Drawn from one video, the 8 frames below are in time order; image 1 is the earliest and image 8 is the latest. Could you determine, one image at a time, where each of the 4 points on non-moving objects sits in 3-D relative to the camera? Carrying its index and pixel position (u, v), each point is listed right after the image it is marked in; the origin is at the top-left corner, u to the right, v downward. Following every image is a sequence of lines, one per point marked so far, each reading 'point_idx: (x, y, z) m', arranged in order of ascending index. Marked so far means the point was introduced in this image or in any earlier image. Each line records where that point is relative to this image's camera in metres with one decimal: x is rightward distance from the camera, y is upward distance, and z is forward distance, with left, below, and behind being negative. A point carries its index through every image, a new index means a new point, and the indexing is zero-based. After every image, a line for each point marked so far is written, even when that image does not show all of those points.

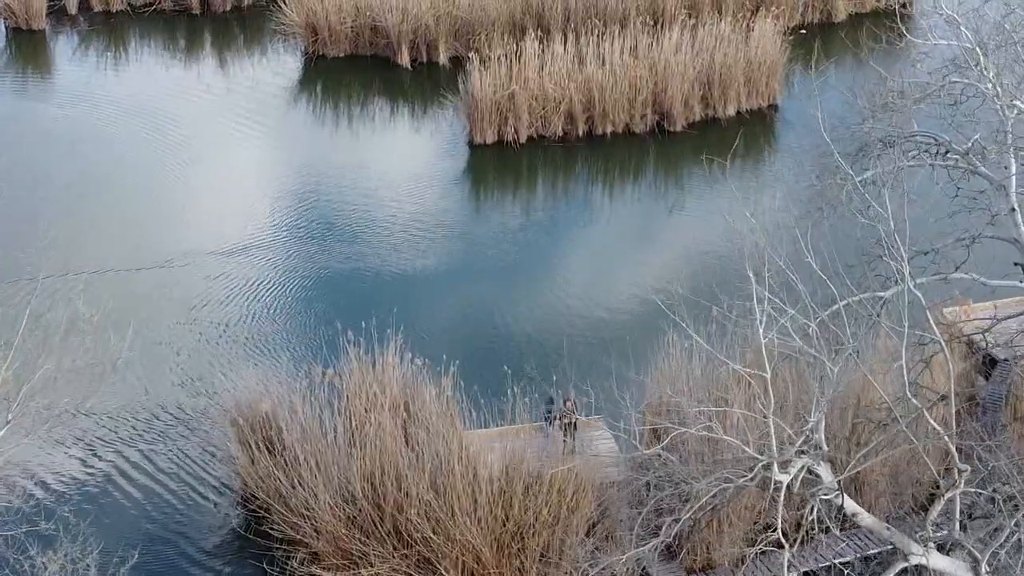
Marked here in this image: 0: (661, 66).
0: (+1.4, +2.0, +9.4) m
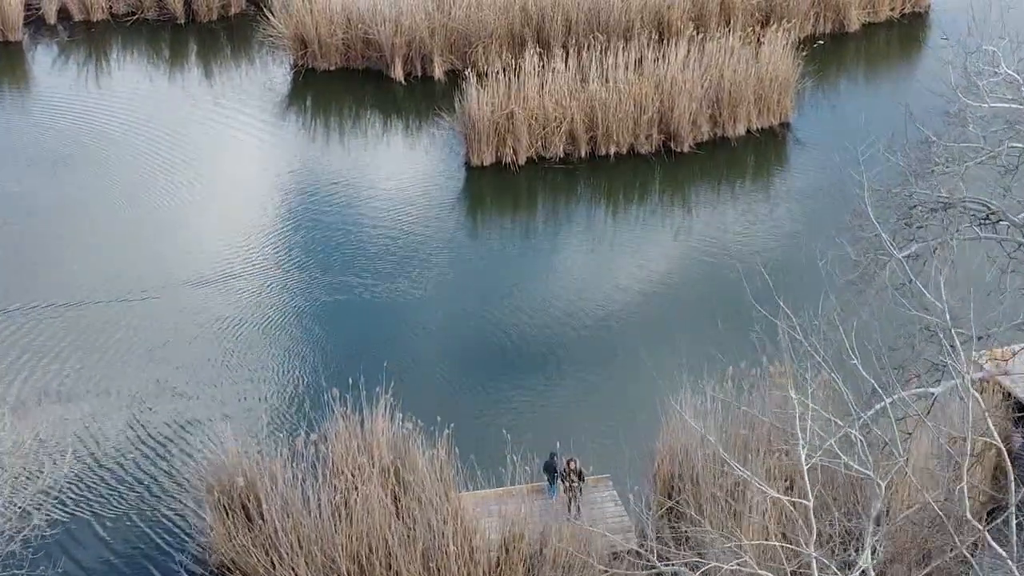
0: (+1.4, +1.8, +8.9) m
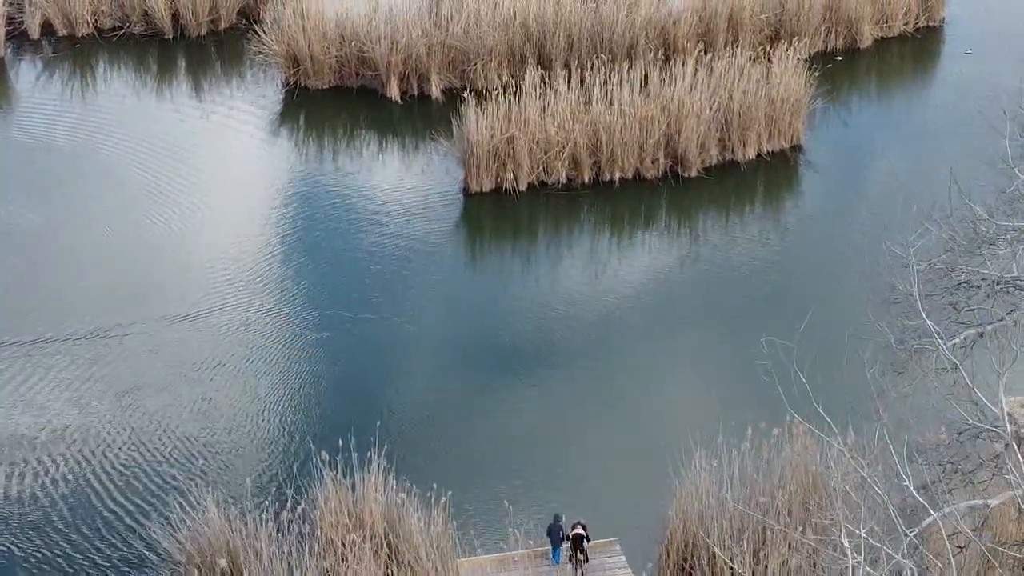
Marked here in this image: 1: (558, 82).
0: (+1.4, +1.5, +8.6) m
1: (+0.4, +1.8, +9.1) m
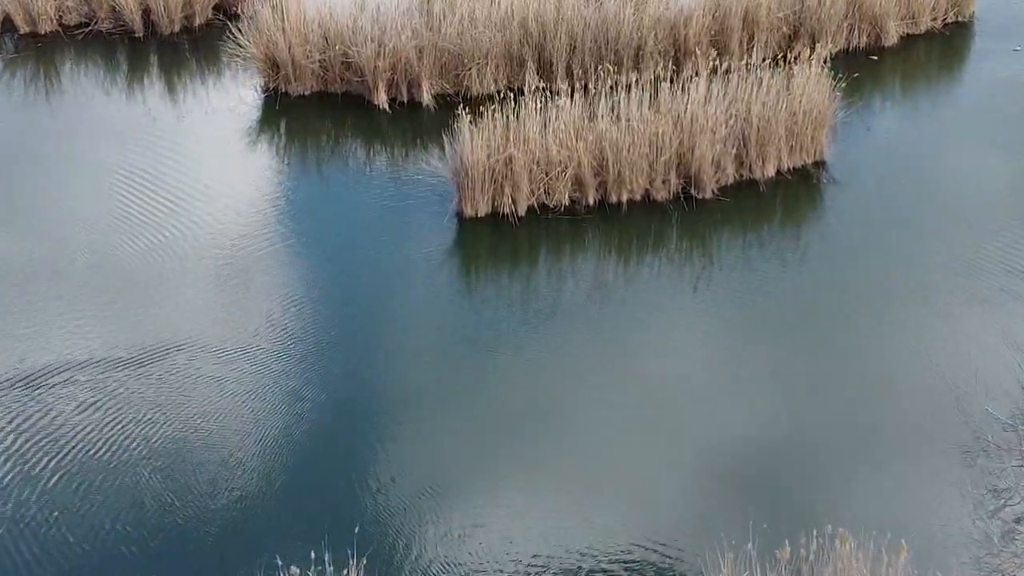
0: (+1.4, +1.3, +7.8) m
1: (+0.4, +1.5, +8.4) m
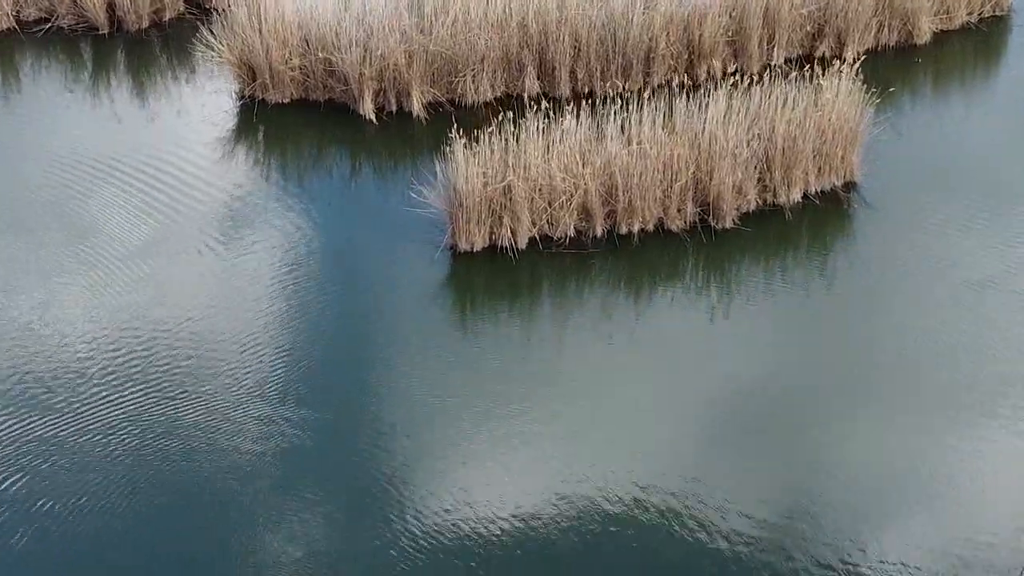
0: (+1.3, +1.0, +7.1) m
1: (+0.4, +1.3, +7.6) m
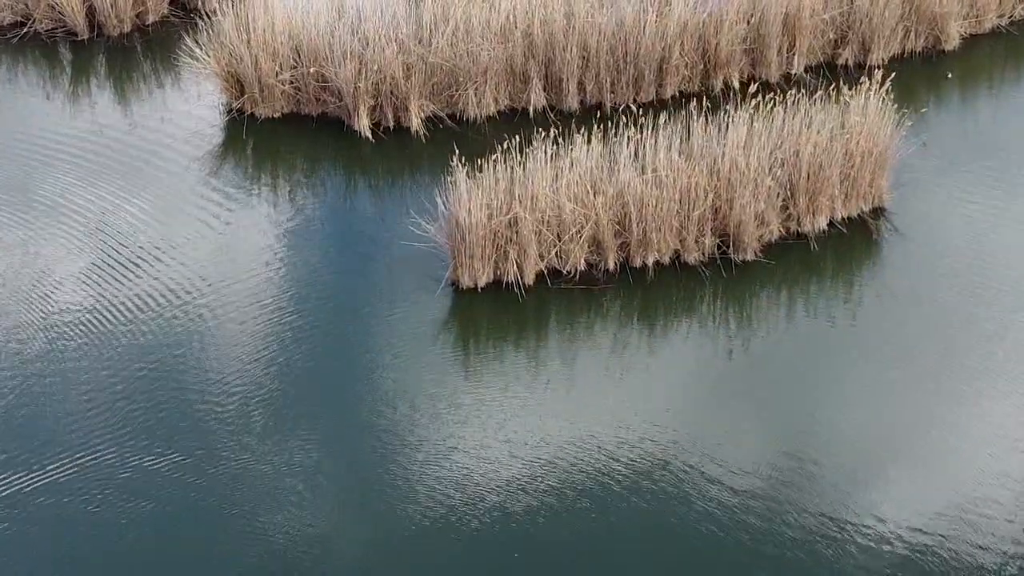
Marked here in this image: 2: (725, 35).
0: (+1.4, +0.8, +6.6) m
1: (+0.4, +1.1, +7.1) m
2: (+1.6, +2.0, +7.9) m
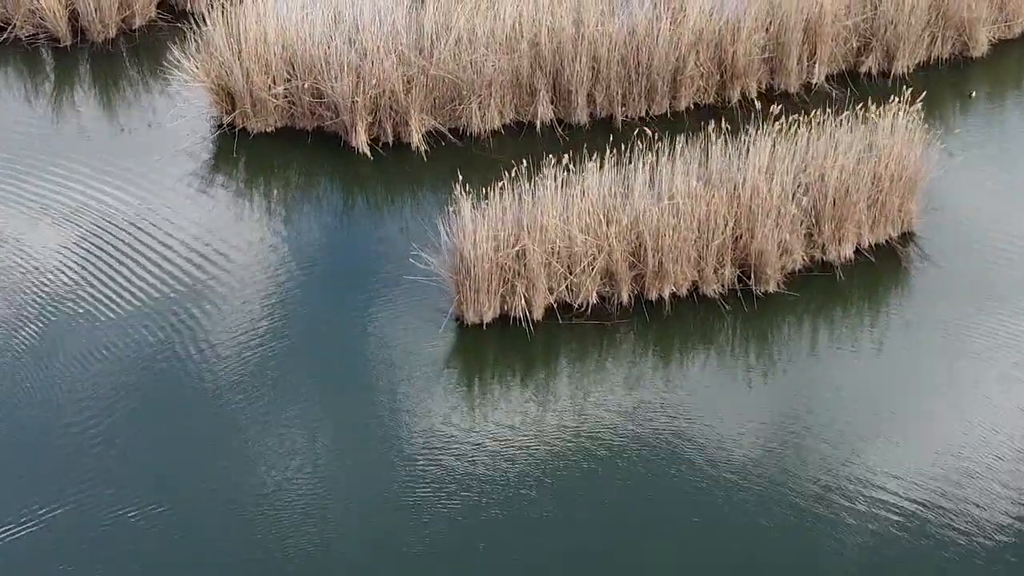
0: (+1.4, +0.6, +6.2) m
1: (+0.5, +0.9, +6.7) m
2: (+1.7, +1.8, +7.5) m
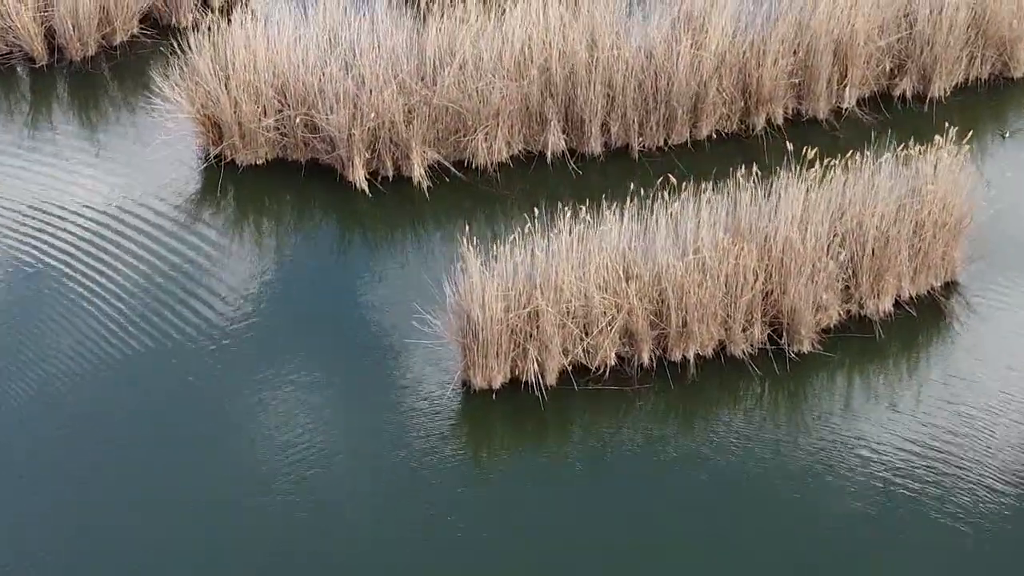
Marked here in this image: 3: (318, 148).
0: (+1.5, +0.2, +5.7) m
1: (+0.5, +0.6, +6.2) m
2: (+1.8, +1.5, +6.9) m
3: (-1.3, +1.0, +7.0) m
